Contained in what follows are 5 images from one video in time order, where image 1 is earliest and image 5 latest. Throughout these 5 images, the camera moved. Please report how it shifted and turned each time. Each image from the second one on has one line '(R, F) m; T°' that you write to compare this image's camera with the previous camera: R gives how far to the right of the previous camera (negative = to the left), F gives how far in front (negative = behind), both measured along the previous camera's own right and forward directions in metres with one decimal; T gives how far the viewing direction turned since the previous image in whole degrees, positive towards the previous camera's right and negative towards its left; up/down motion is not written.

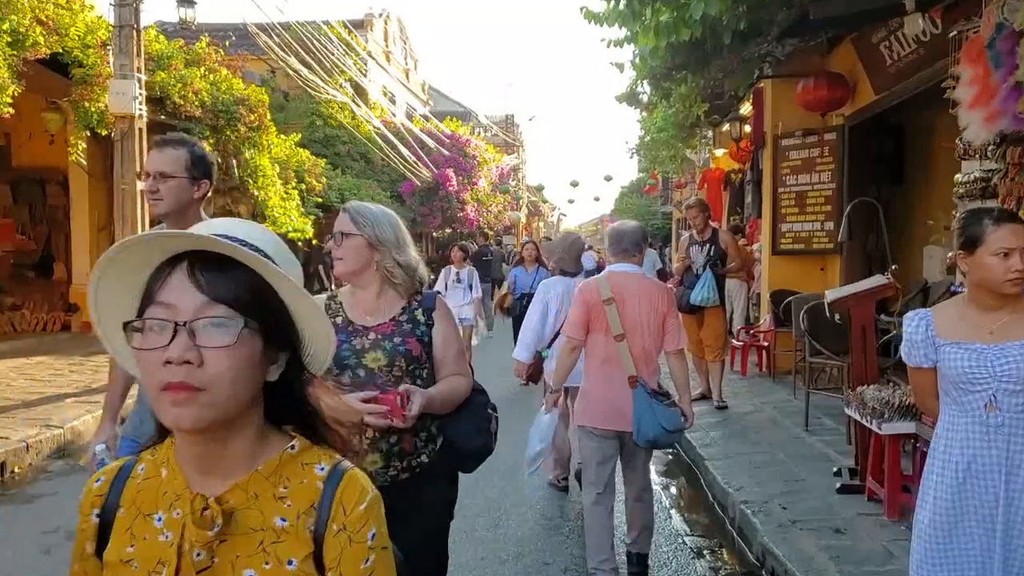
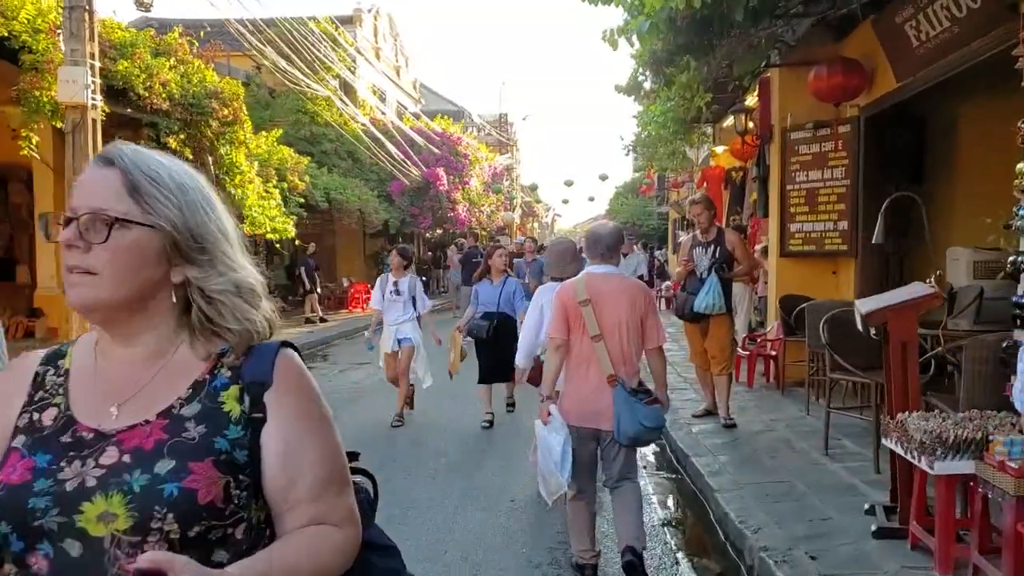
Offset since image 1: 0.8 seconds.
(+0.1, +0.8) m; 0°
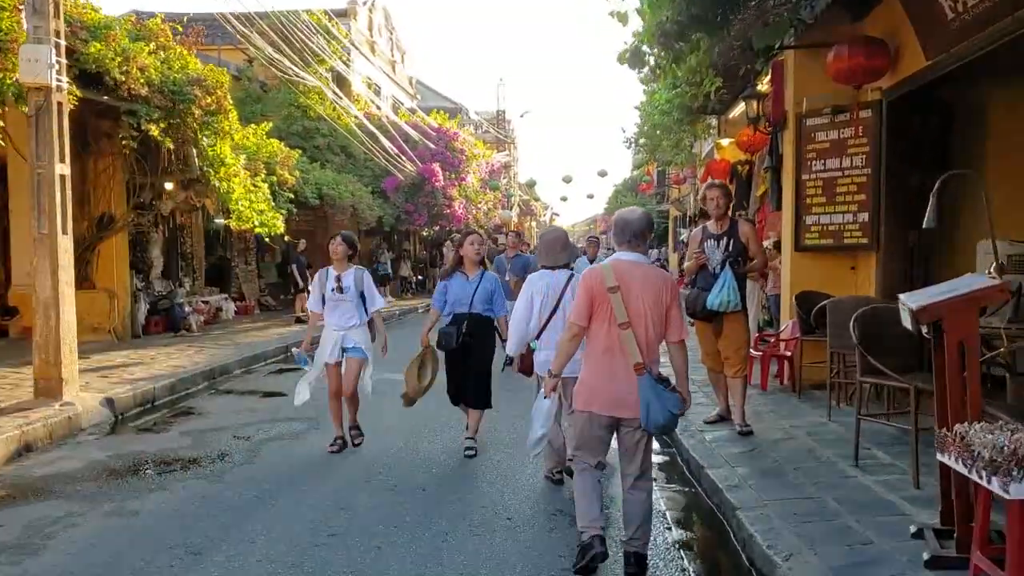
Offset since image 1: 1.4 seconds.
(0.0, +0.6) m; 0°
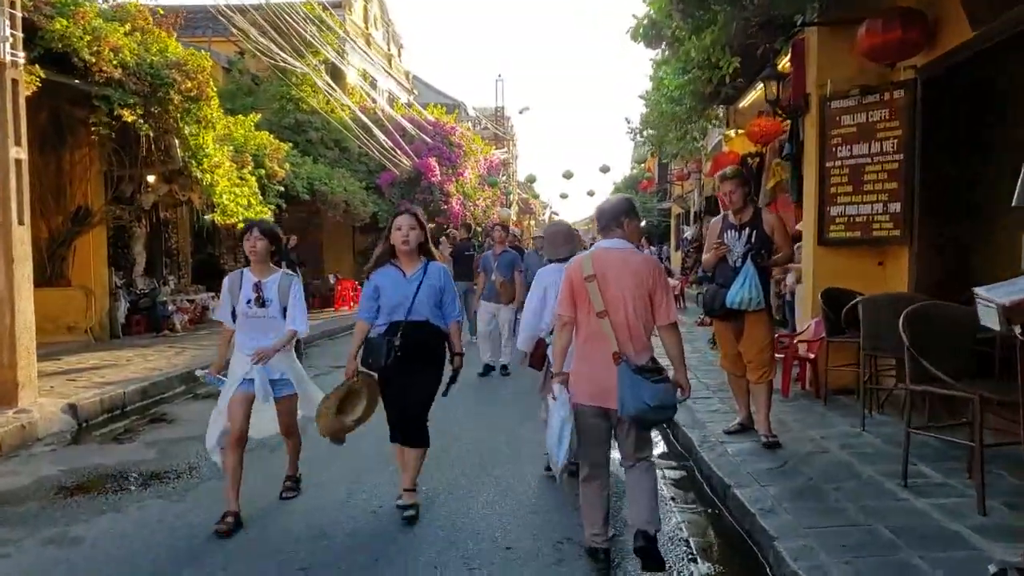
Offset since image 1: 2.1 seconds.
(0.0, +0.7) m; 0°
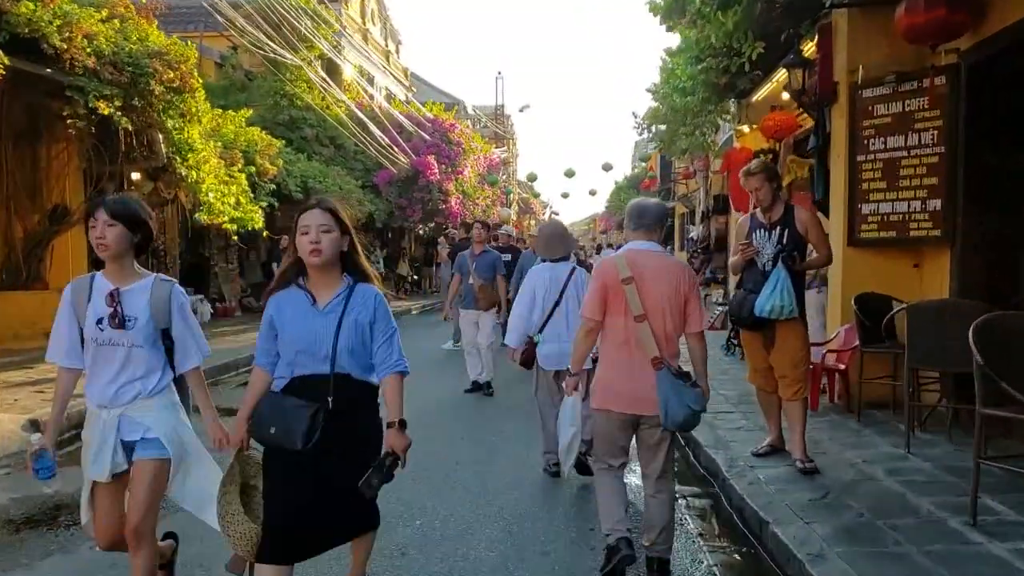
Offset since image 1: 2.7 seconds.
(0.0, +0.7) m; 0°
